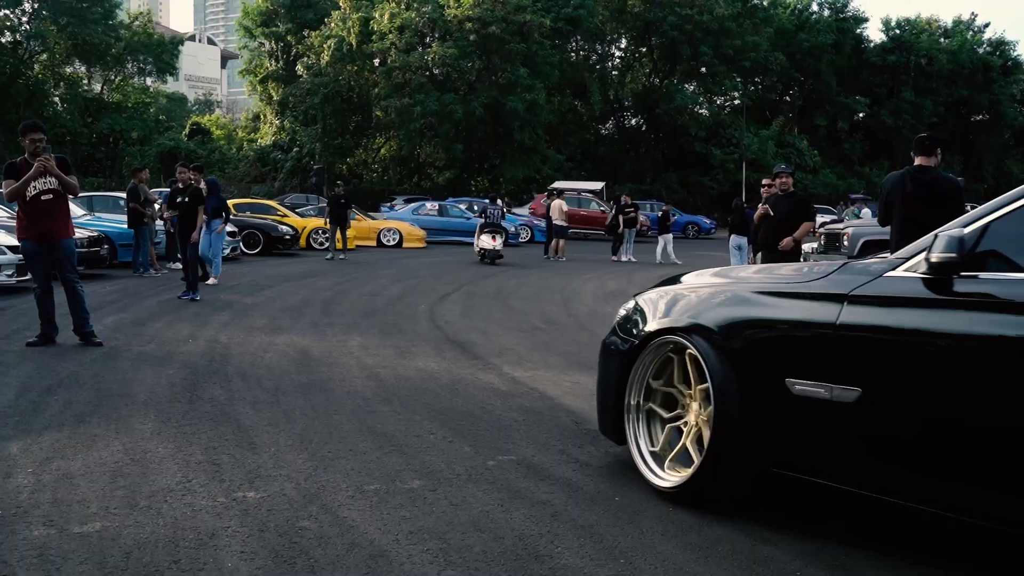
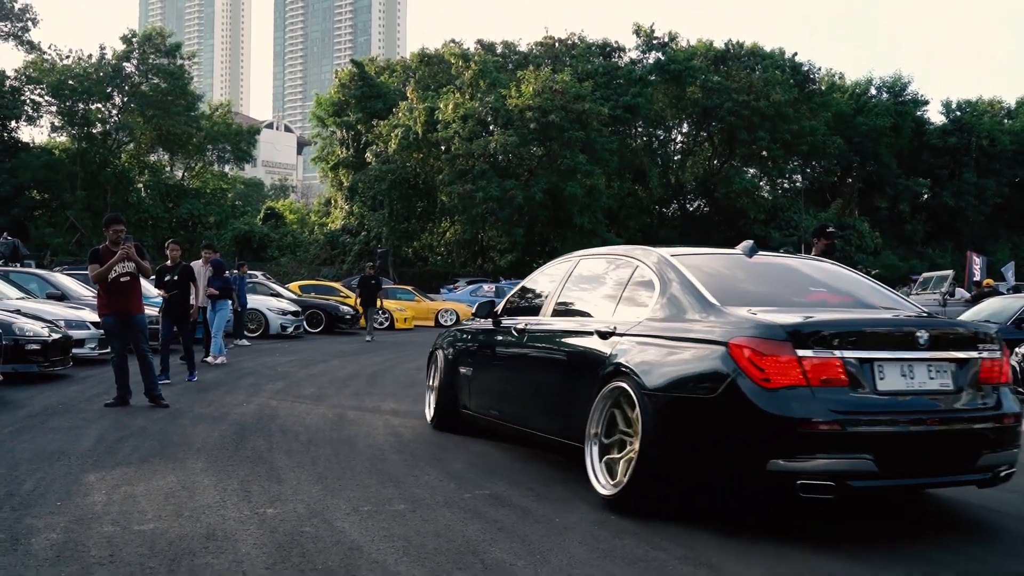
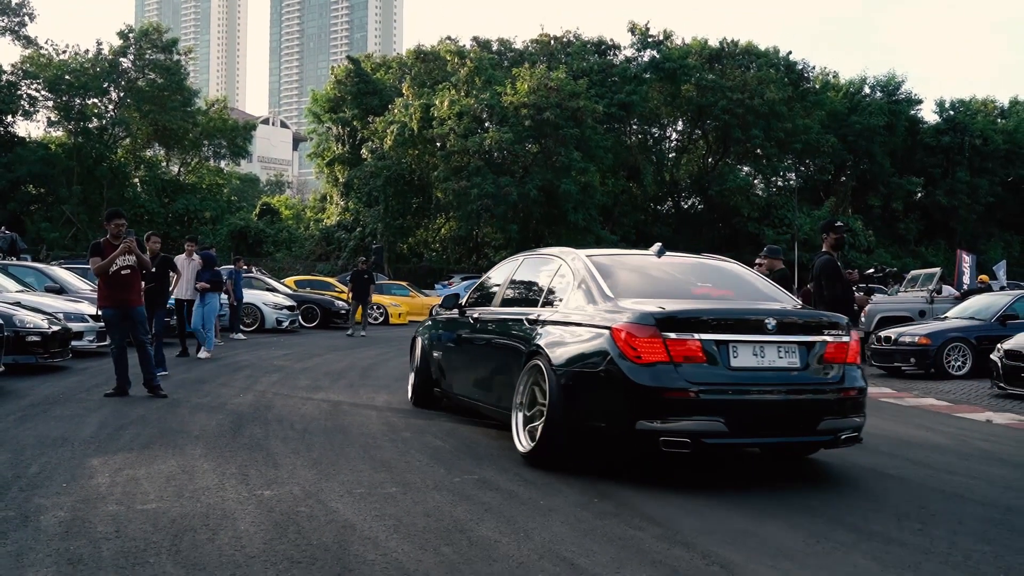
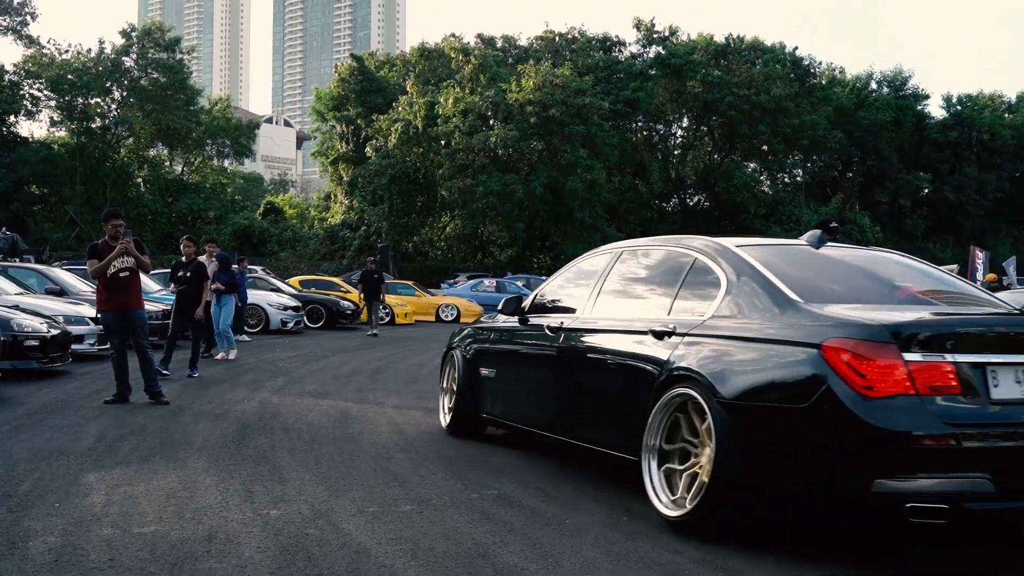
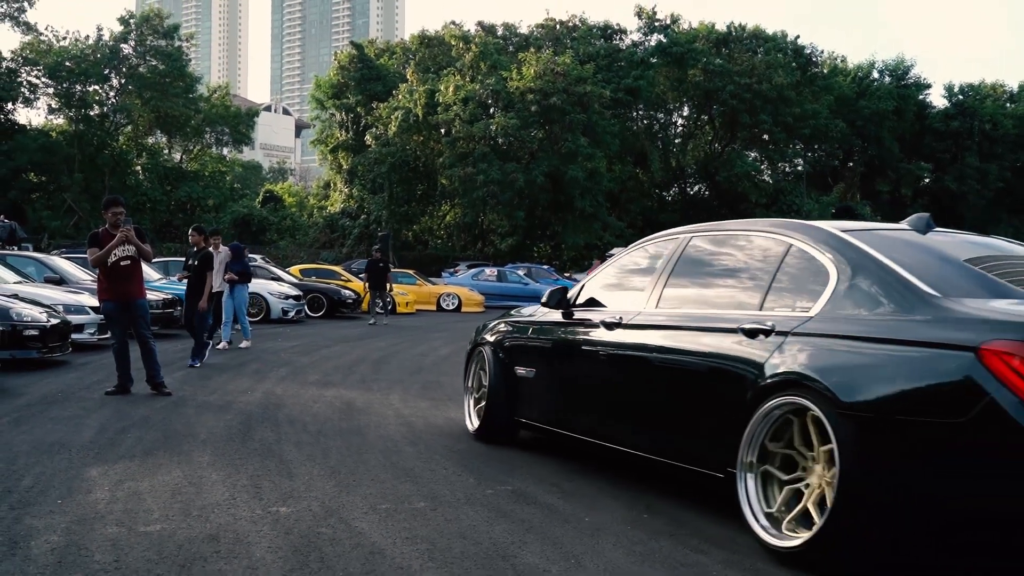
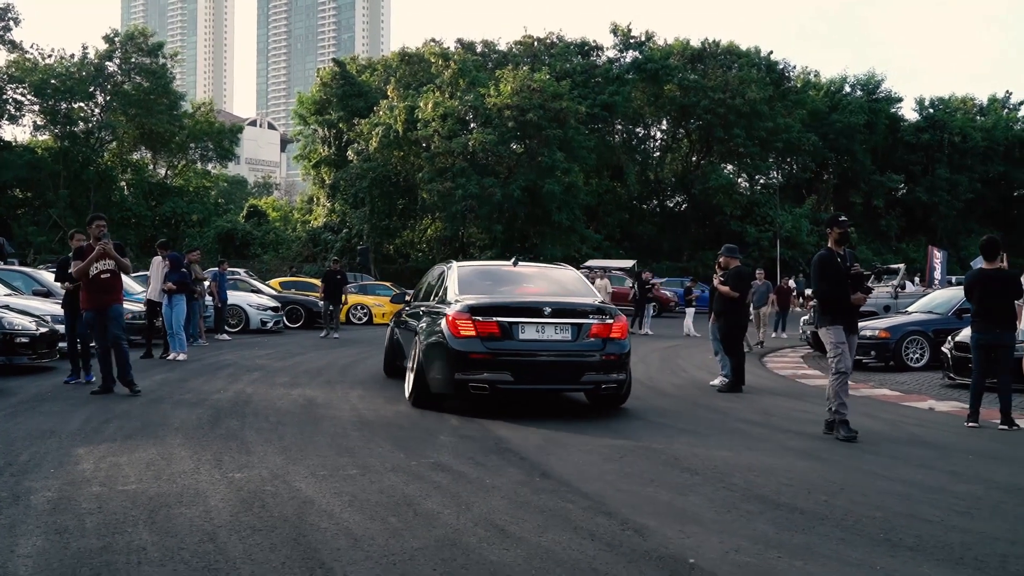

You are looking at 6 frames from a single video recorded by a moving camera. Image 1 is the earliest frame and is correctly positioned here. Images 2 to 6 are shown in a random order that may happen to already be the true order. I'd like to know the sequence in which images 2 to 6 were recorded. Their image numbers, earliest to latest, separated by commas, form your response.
5, 4, 2, 3, 6
